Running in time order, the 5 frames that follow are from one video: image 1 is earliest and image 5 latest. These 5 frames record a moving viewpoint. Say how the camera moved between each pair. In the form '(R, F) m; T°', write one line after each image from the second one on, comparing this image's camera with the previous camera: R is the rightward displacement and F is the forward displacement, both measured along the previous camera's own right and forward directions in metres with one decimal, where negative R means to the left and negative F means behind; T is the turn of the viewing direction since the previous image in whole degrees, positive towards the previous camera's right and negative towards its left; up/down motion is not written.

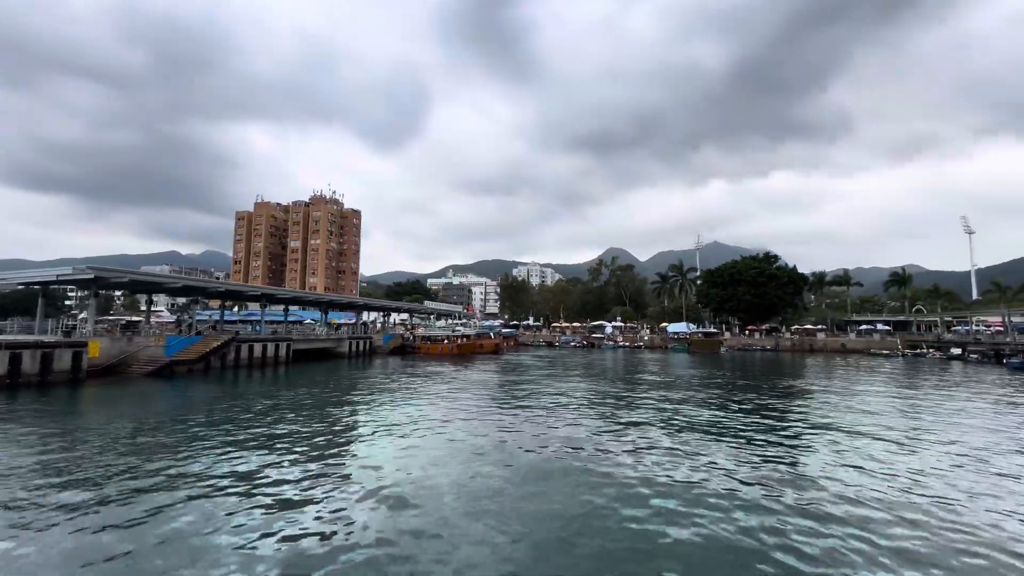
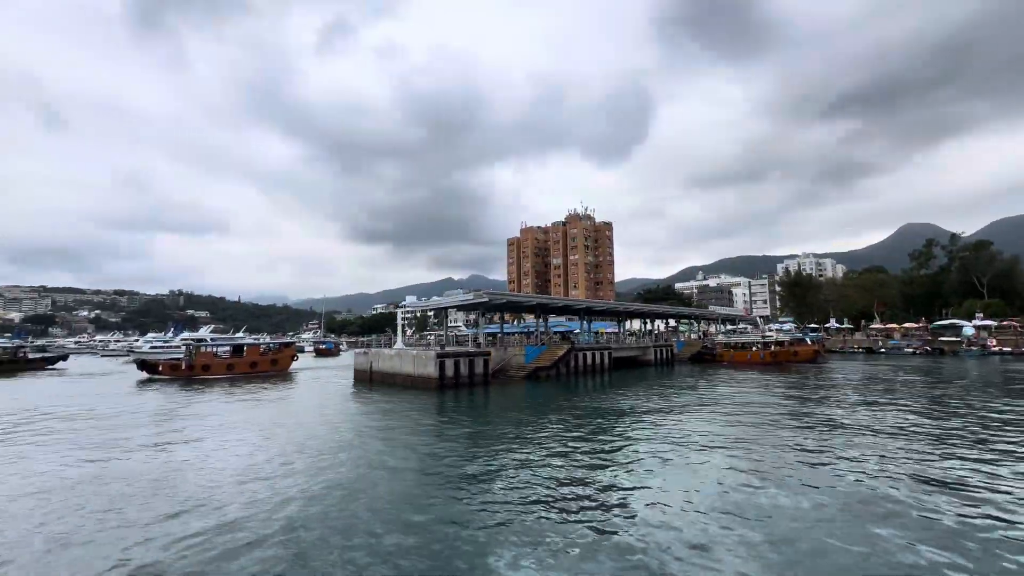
(-4.6, -1.3) m; -29°
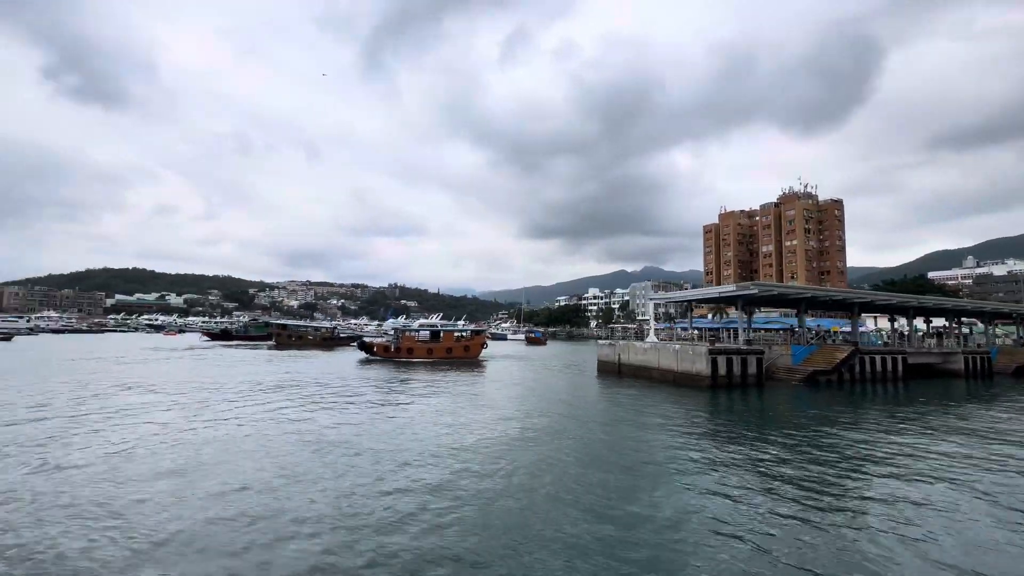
(-4.1, -0.1) m; -22°
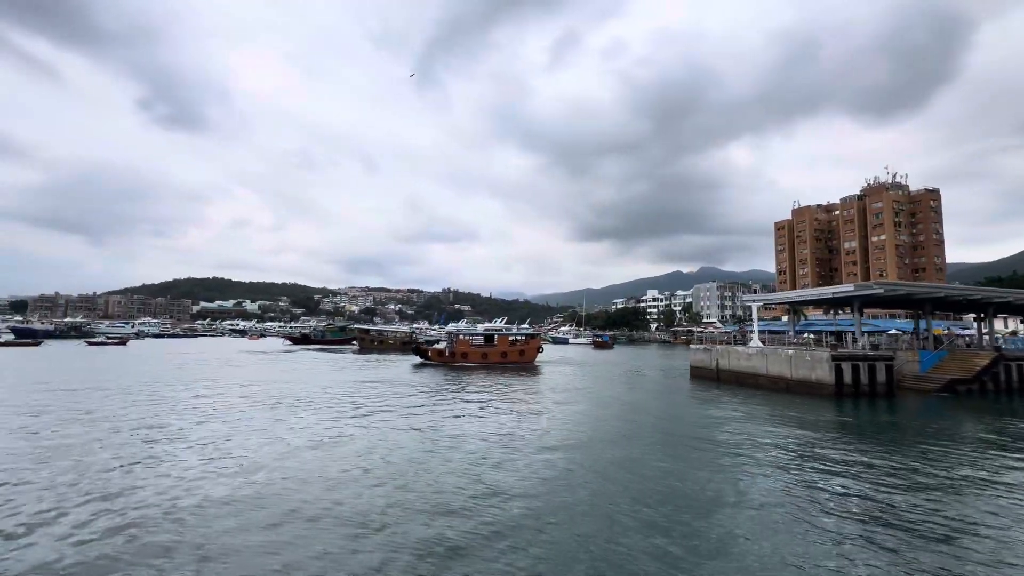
(-2.0, +0.3) m; -6°
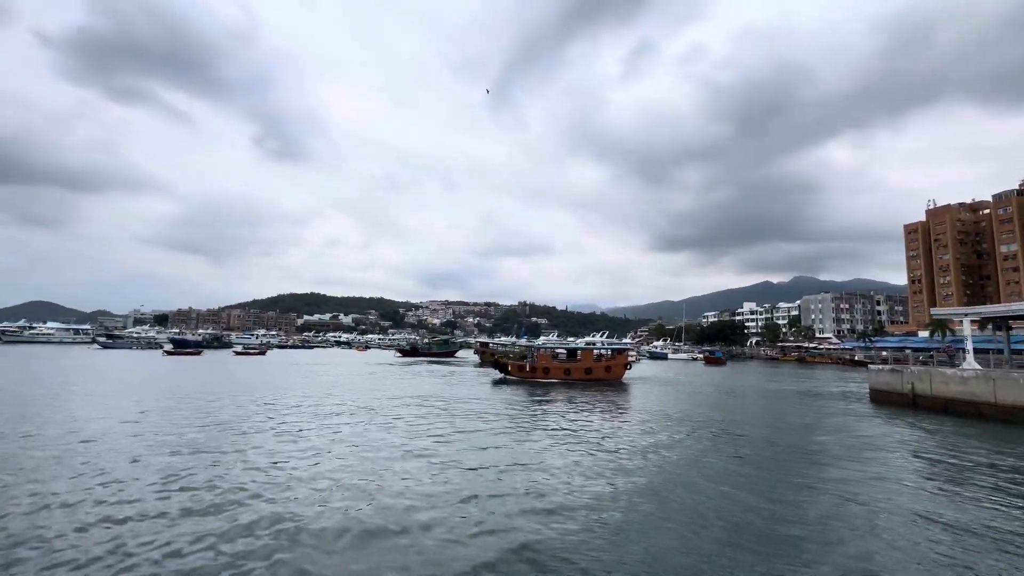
(-3.7, +0.3) m; -9°
